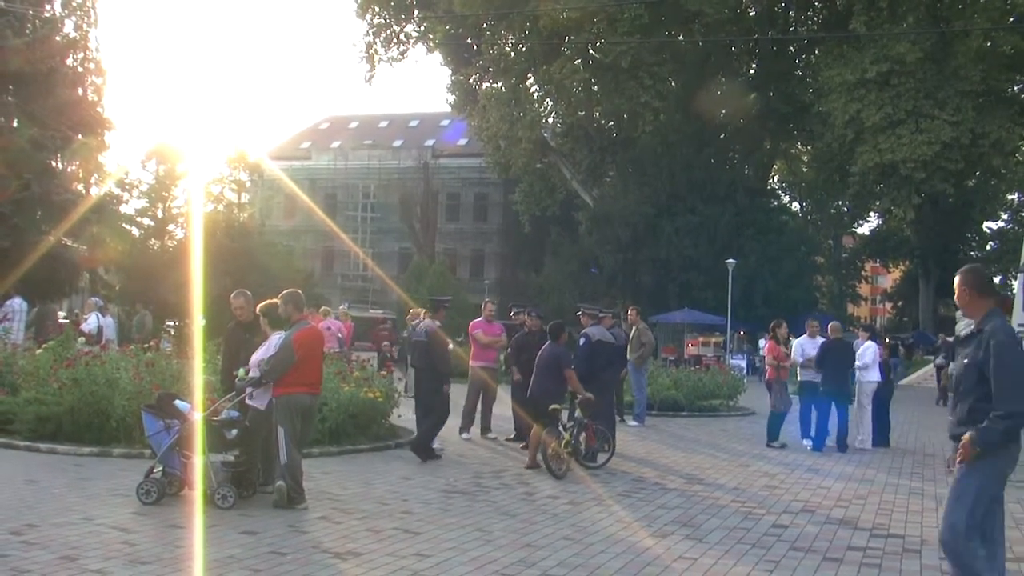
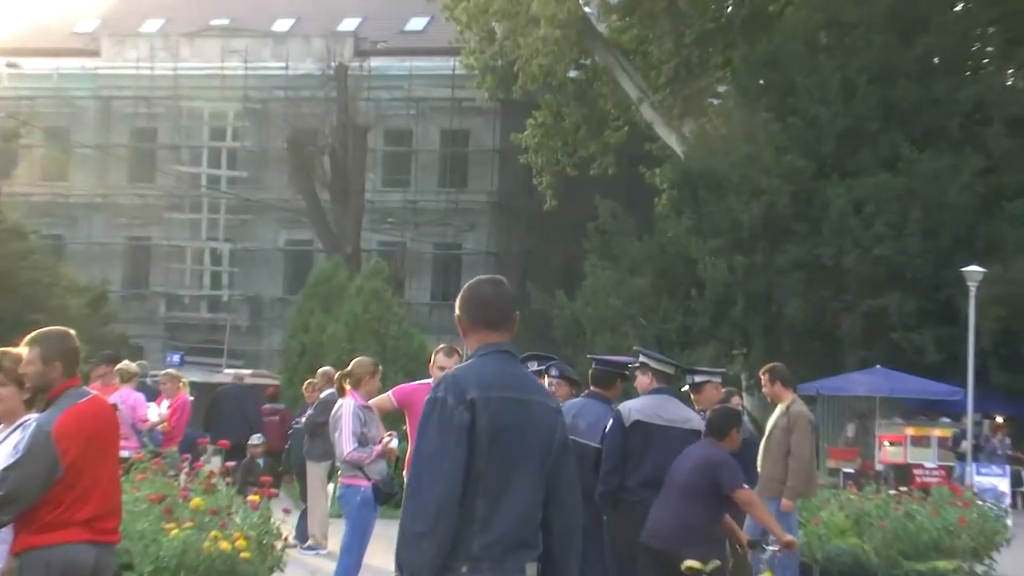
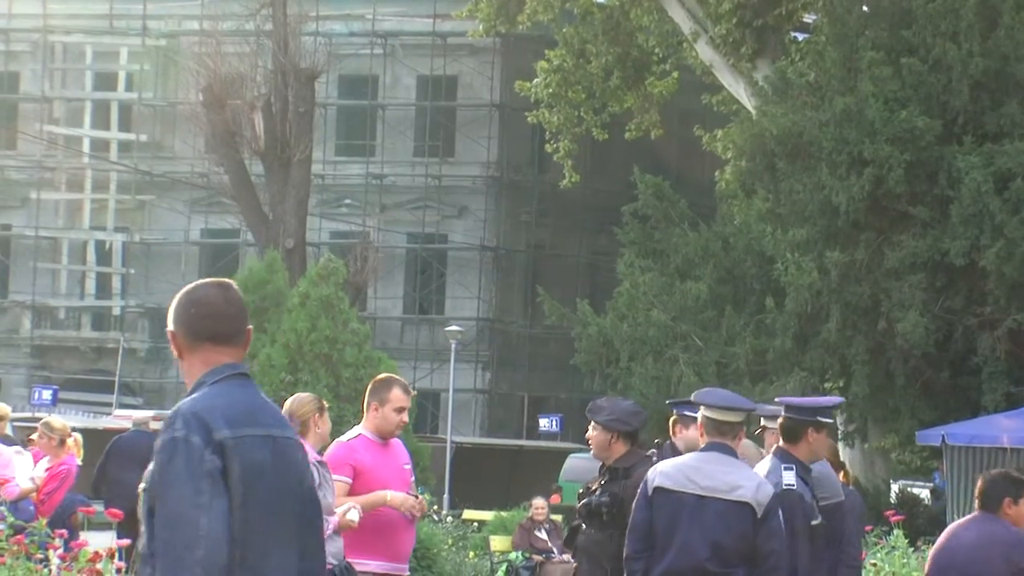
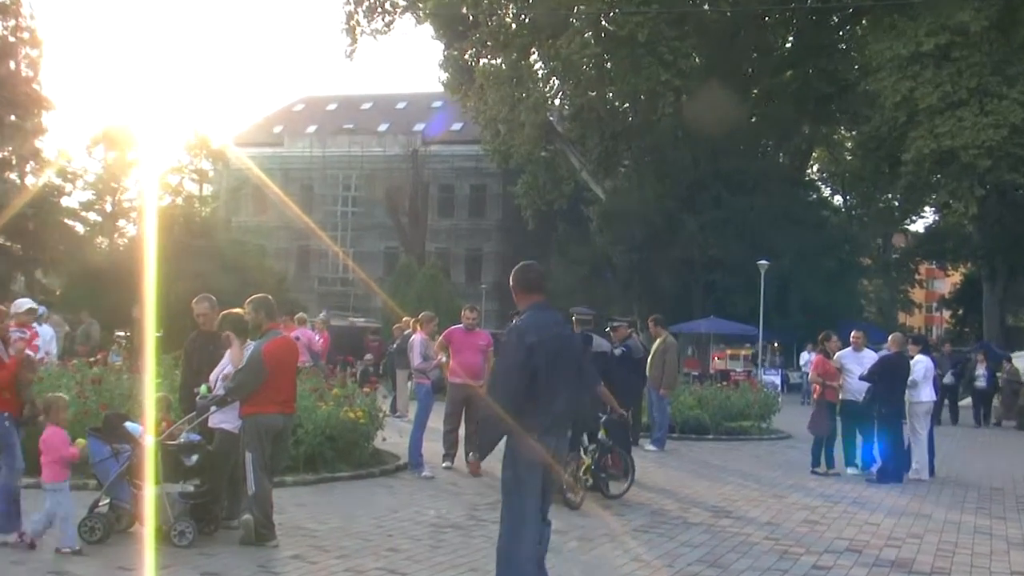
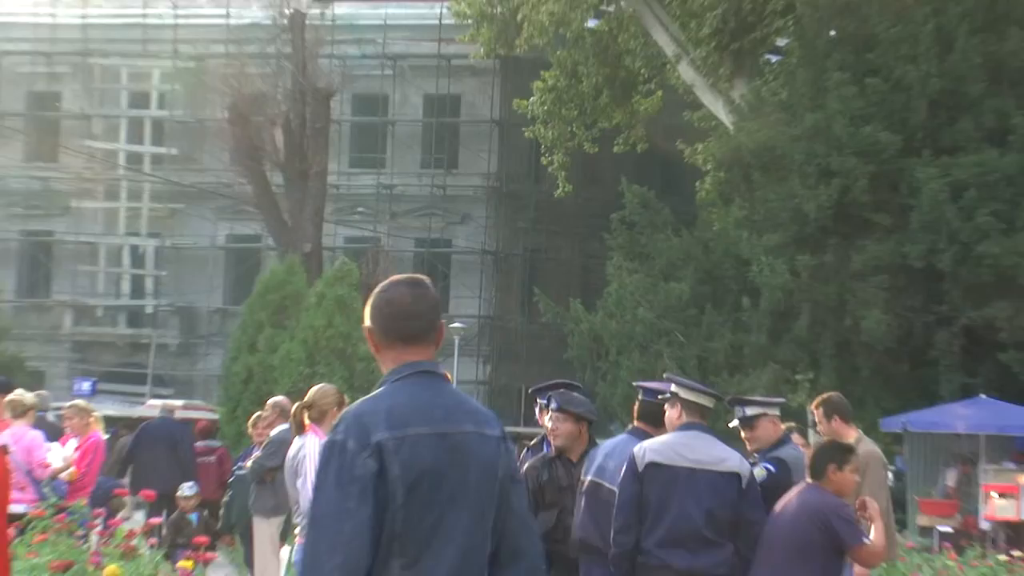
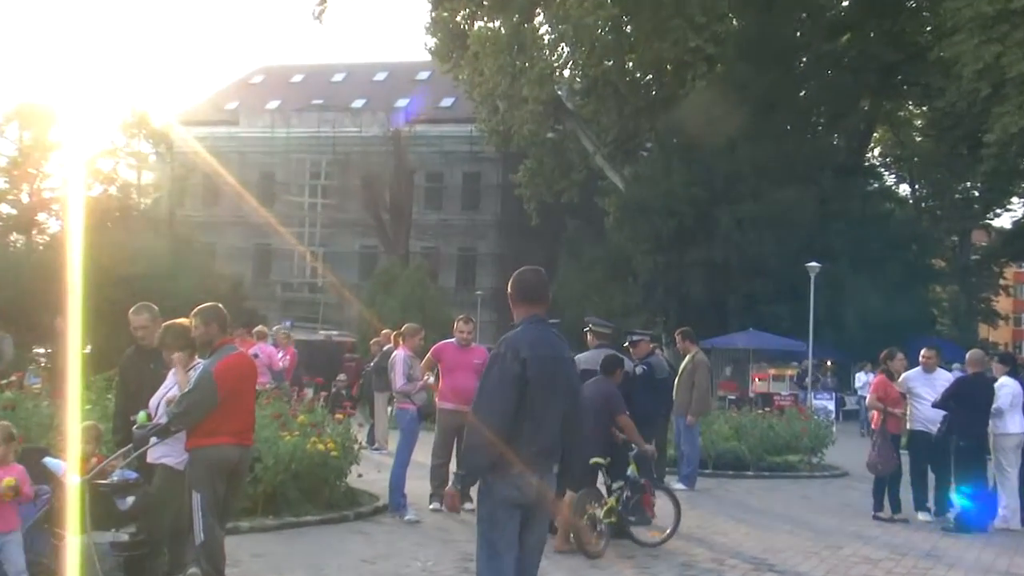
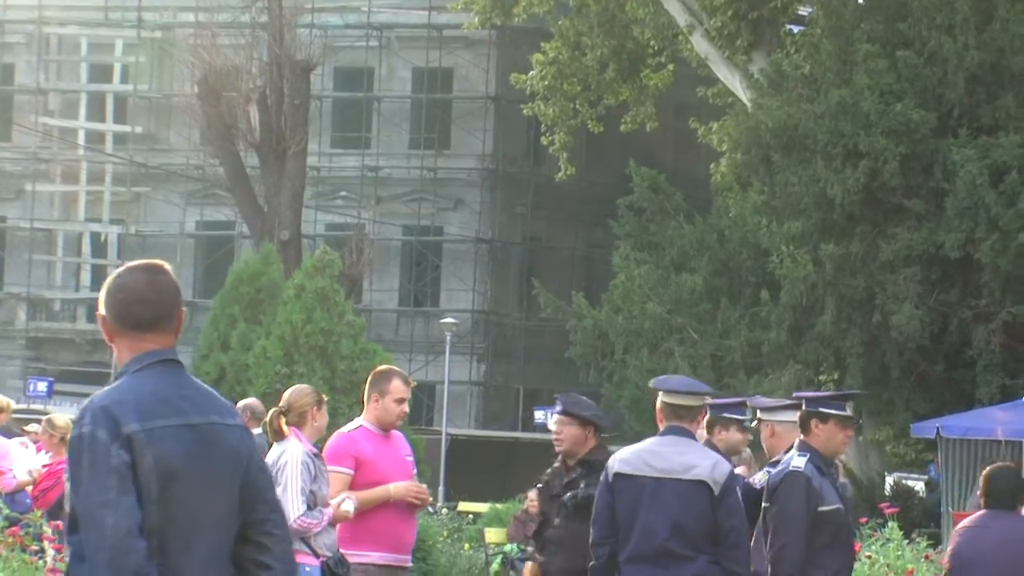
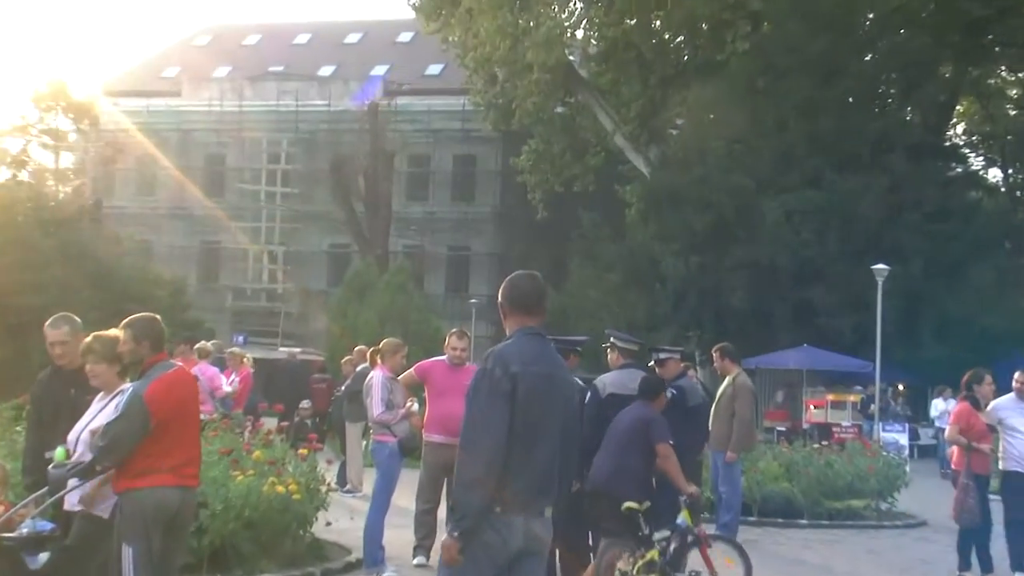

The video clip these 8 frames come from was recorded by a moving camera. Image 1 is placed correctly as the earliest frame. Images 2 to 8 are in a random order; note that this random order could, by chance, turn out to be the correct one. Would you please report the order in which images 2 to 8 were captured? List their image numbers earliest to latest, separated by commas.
4, 6, 8, 2, 5, 3, 7
